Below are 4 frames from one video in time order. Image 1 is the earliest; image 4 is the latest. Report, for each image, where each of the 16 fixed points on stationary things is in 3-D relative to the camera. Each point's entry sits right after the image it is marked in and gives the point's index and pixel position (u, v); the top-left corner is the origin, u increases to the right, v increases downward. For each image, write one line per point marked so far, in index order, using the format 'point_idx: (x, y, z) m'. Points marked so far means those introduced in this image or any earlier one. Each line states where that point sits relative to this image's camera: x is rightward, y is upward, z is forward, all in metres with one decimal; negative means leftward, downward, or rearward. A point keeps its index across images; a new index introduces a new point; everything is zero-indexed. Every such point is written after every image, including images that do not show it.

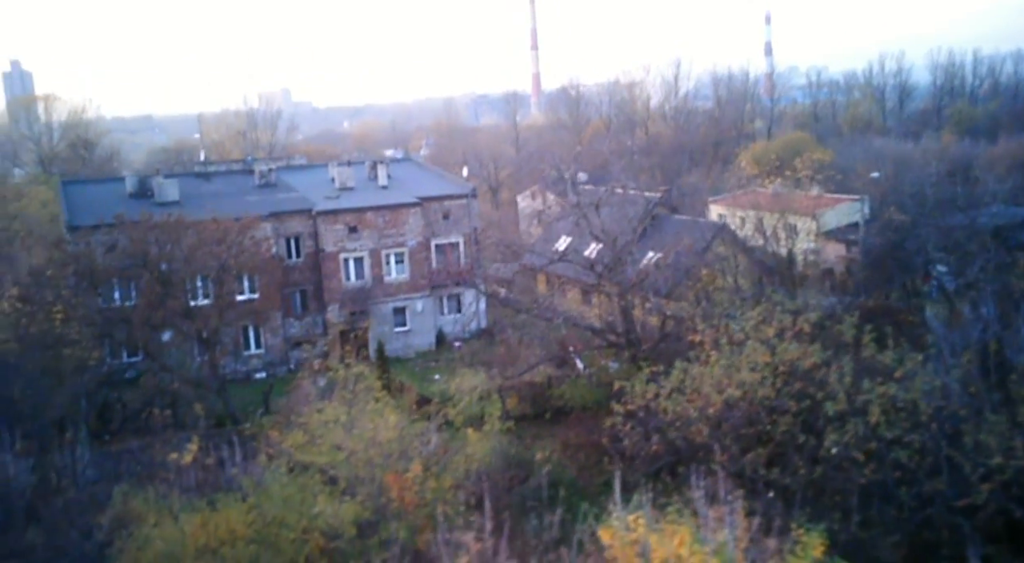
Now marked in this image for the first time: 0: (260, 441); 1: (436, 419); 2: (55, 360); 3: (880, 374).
0: (-3.5, -2.2, +12.8) m
1: (-1.0, -1.8, +12.1) m
2: (-7.0, -1.2, +14.0) m
3: (+3.8, -0.9, +9.7) m
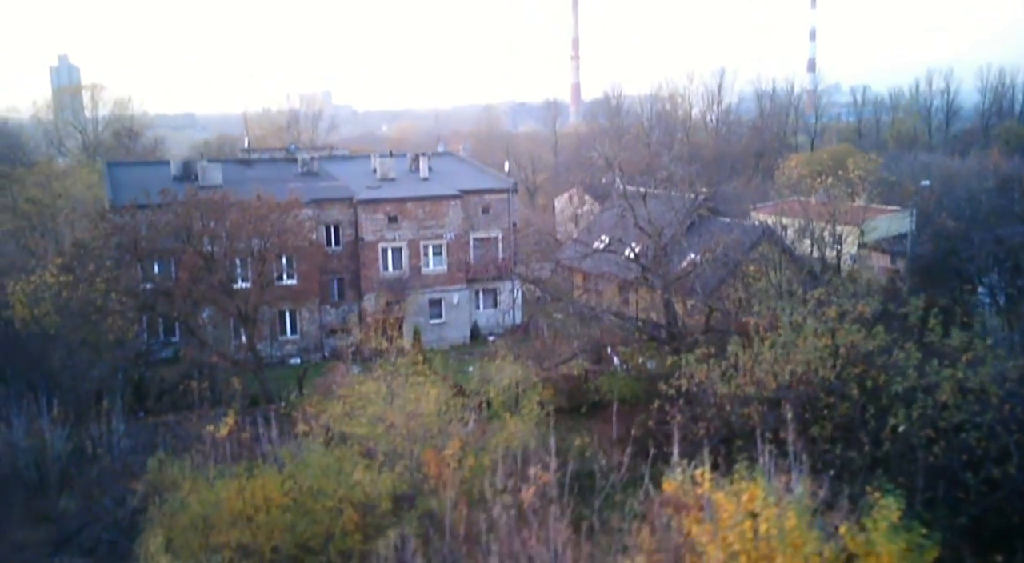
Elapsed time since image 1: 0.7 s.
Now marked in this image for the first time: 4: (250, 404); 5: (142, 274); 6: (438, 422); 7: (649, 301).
0: (-3.0, -1.9, +12.7) m
1: (-0.5, -1.5, +11.9) m
2: (-6.4, -0.8, +14.1) m
3: (+4.3, -0.8, +9.3) m
4: (-4.2, -2.0, +14.9) m
5: (-6.2, +0.1, +15.5) m
6: (-0.8, -1.5, +10.3) m
7: (+2.4, -0.4, +15.9) m
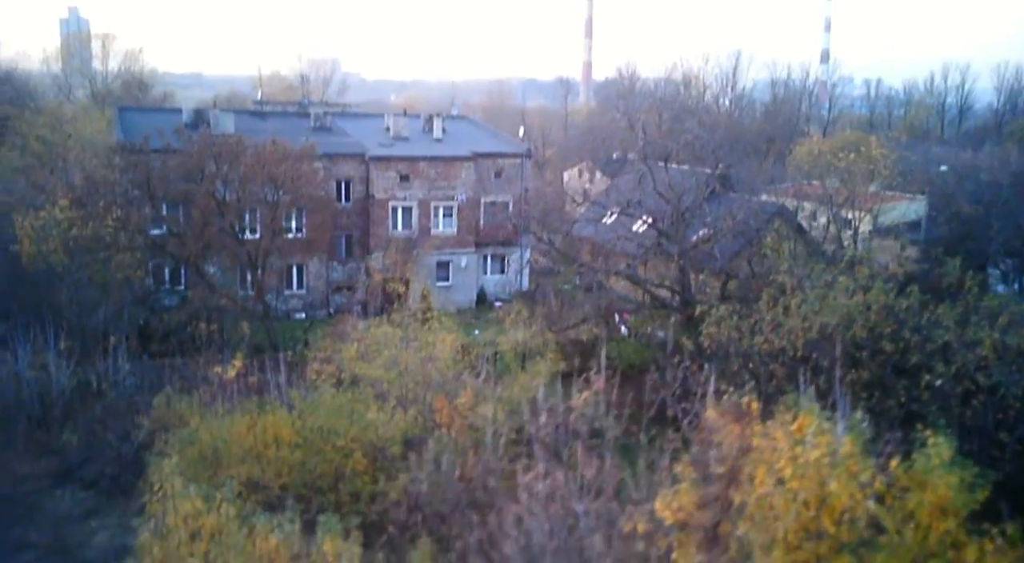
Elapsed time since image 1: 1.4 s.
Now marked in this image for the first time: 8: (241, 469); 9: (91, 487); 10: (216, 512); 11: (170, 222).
0: (-2.8, -1.1, +12.5) m
1: (-0.3, -0.9, +11.8) m
2: (-6.1, +0.2, +13.9) m
3: (+4.5, -0.5, +9.2) m
4: (-4.1, -1.1, +14.8) m
5: (-6.0, +1.1, +15.3) m
6: (-0.6, -0.9, +10.2) m
7: (+2.6, +0.2, +15.7) m
8: (-2.6, -1.8, +8.7) m
9: (-5.1, -2.5, +11.2) m
10: (-2.0, -1.6, +6.4) m
11: (-5.7, +1.0, +15.4) m
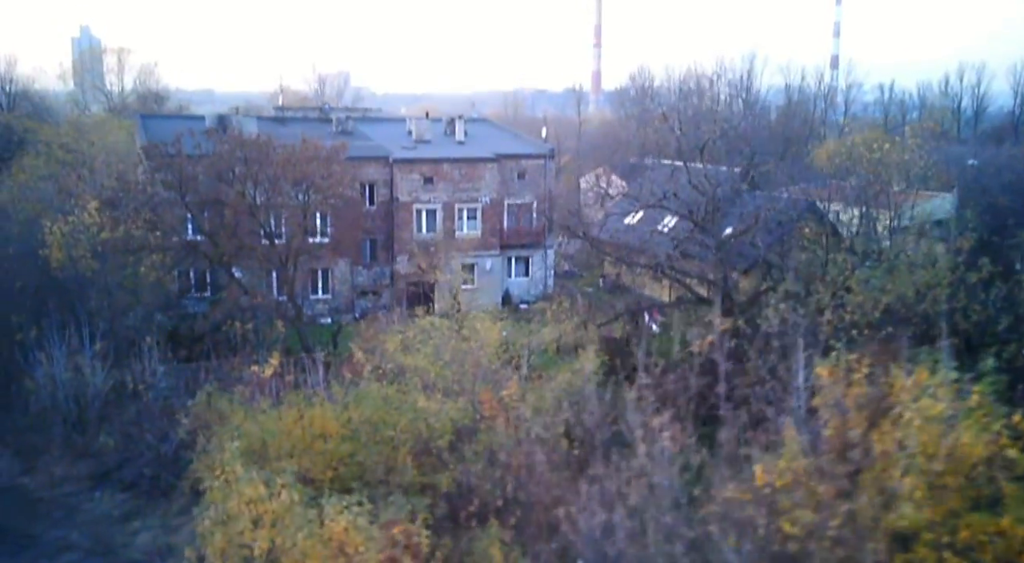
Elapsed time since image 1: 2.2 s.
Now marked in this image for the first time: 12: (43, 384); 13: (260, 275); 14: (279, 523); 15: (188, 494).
0: (-2.3, -1.1, +12.4) m
1: (+0.2, -0.8, +11.6) m
2: (-5.6, +0.2, +13.8) m
3: (+5.0, -0.3, +9.0) m
4: (-3.5, -1.1, +14.7) m
5: (-5.4, +1.1, +15.2) m
6: (-0.1, -0.8, +10.0) m
7: (+3.1, +0.3, +15.5) m
8: (-2.1, -1.7, +8.6) m
9: (-4.6, -2.5, +11.1) m
10: (-1.6, -1.5, +6.2) m
11: (-5.2, +1.0, +15.3) m
12: (-6.2, -1.4, +12.3) m
13: (-4.2, +0.1, +15.6) m
14: (-1.5, -1.6, +6.0) m
15: (-3.7, -2.4, +10.4) m
